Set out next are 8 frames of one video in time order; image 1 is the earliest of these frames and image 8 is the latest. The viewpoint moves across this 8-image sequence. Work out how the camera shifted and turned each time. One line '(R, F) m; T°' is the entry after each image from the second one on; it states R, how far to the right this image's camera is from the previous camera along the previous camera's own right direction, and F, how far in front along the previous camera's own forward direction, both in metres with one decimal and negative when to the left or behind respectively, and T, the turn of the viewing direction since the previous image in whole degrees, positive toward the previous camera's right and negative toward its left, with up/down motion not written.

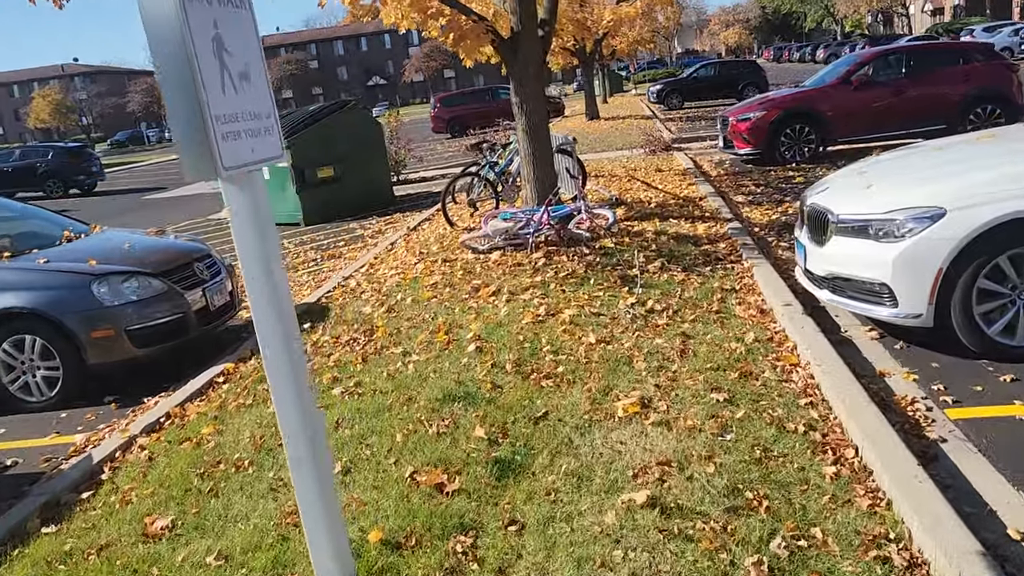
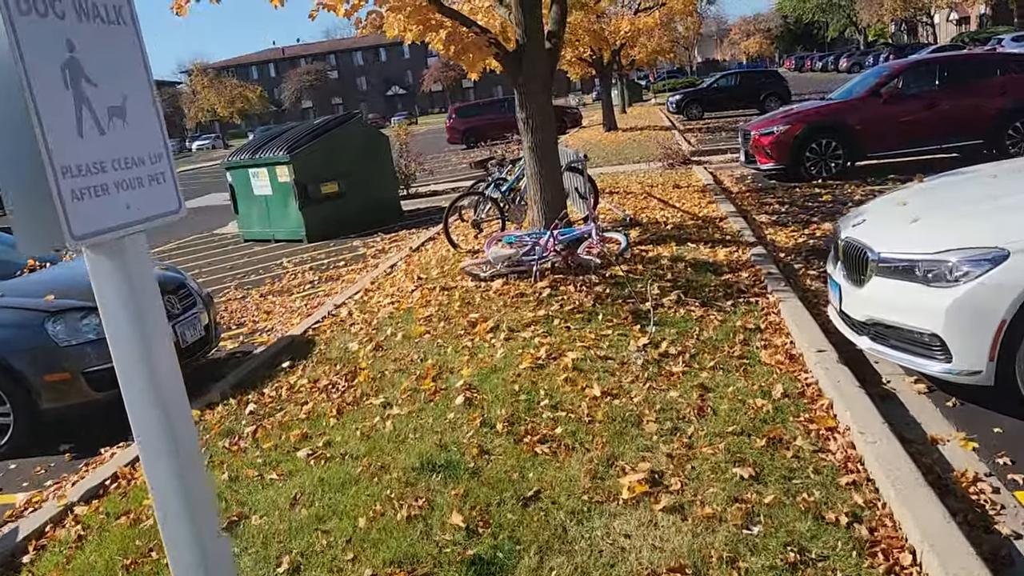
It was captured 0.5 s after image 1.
(+0.1, +0.6) m; -1°
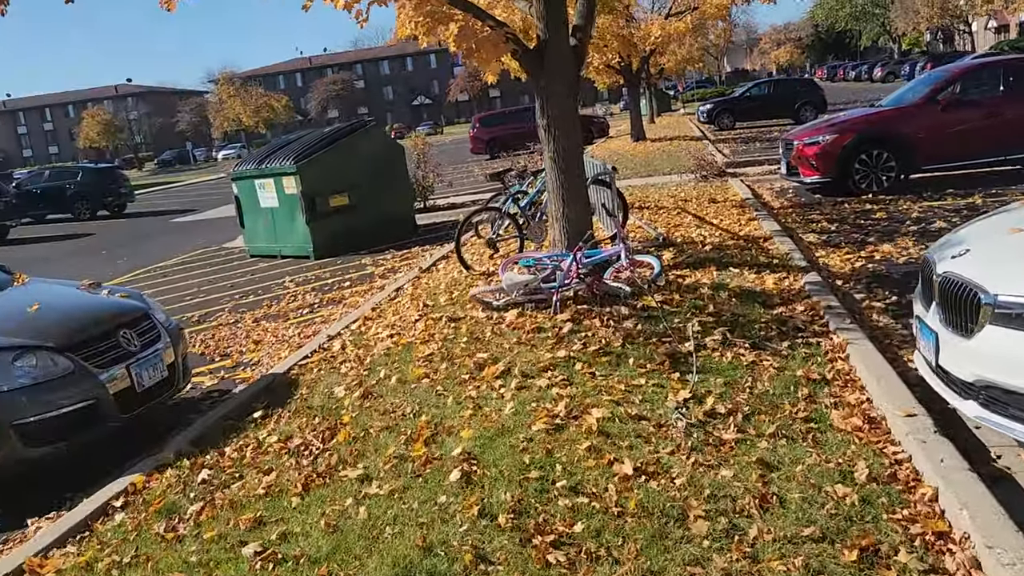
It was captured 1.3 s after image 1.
(+0.1, +0.9) m; -2°
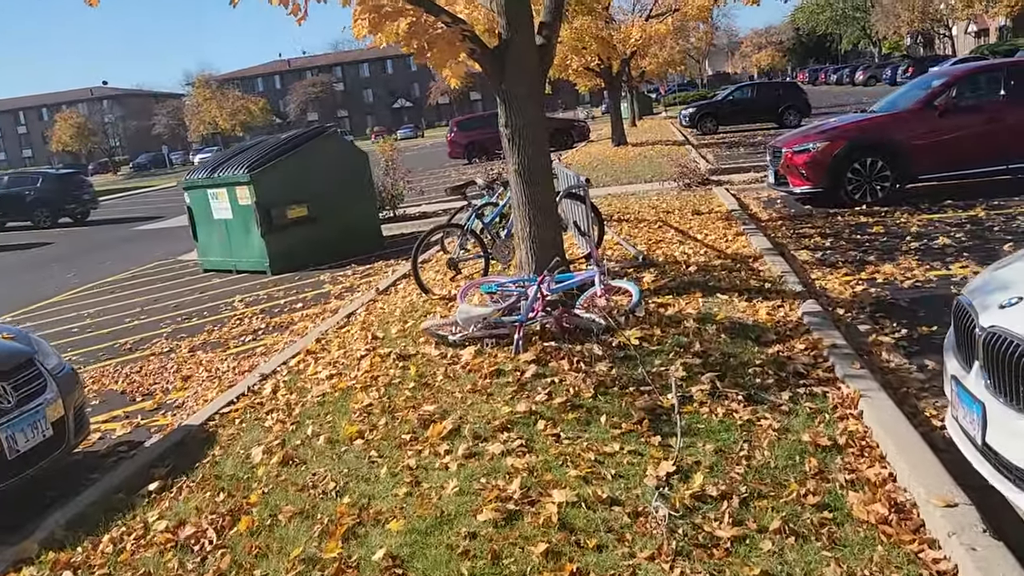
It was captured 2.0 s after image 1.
(+0.2, +0.8) m; +1°
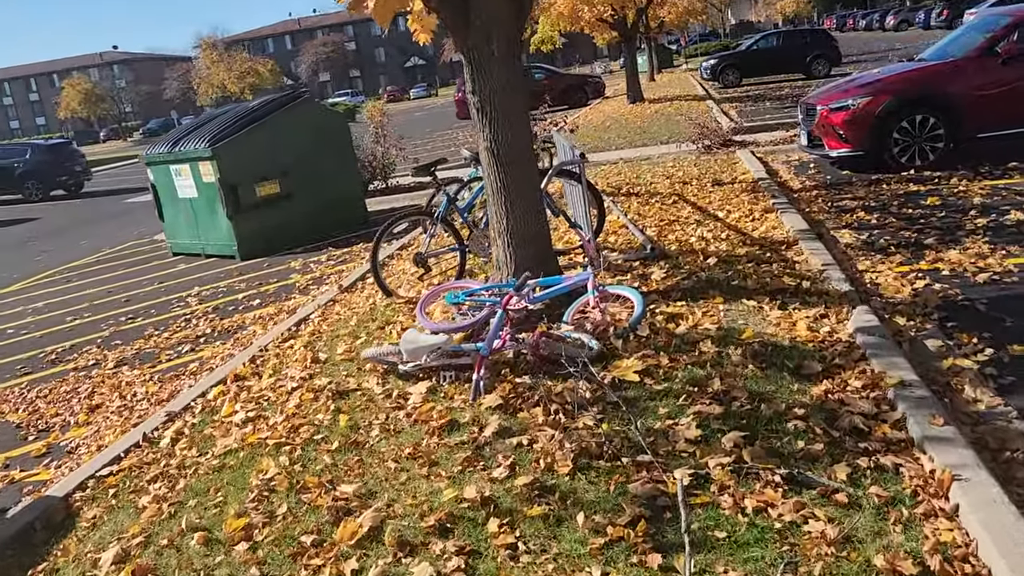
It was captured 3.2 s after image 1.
(+0.3, +1.3) m; -2°
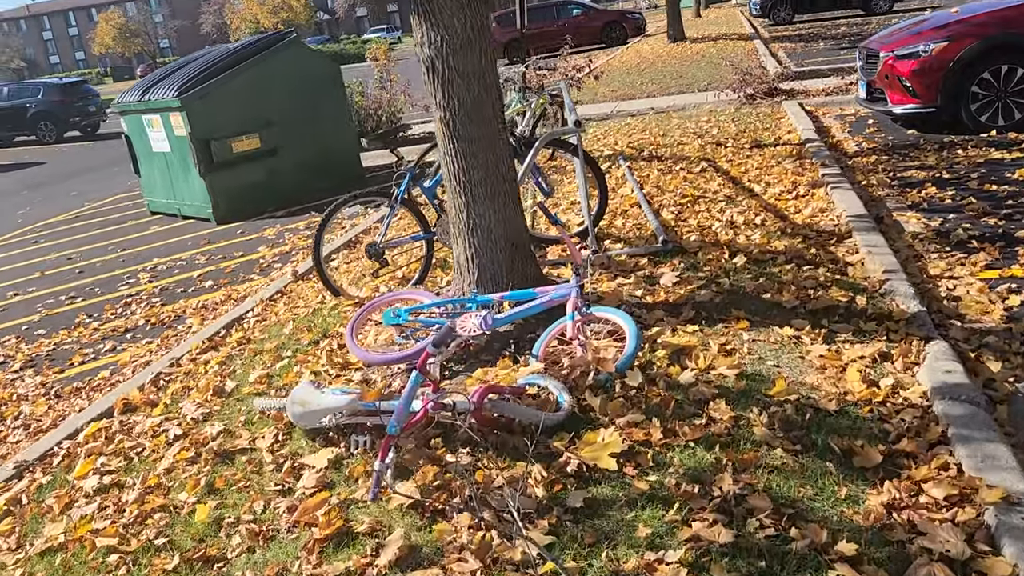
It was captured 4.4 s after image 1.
(+0.4, +1.2) m; -3°
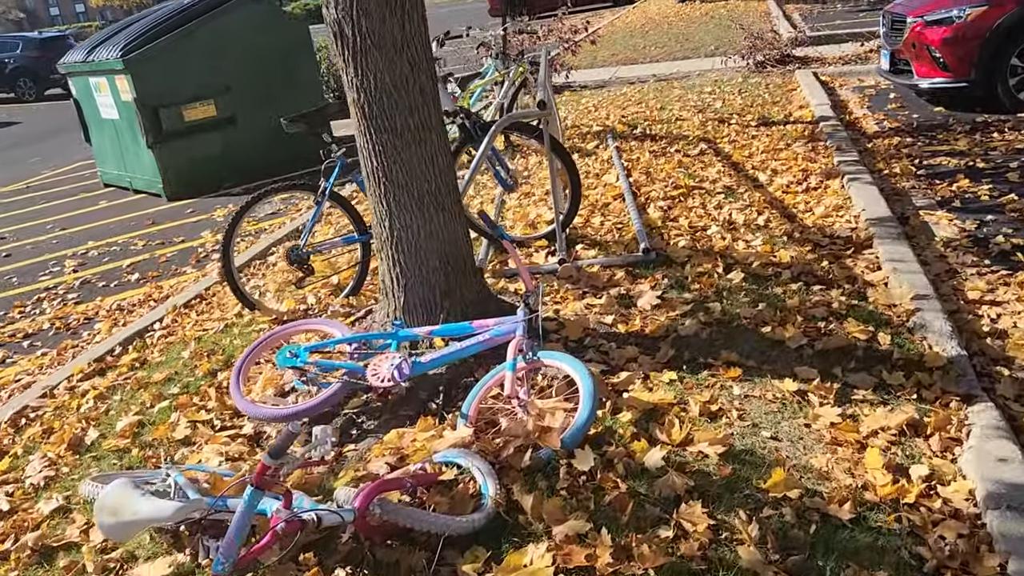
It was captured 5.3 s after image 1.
(+0.3, +0.9) m; 0°
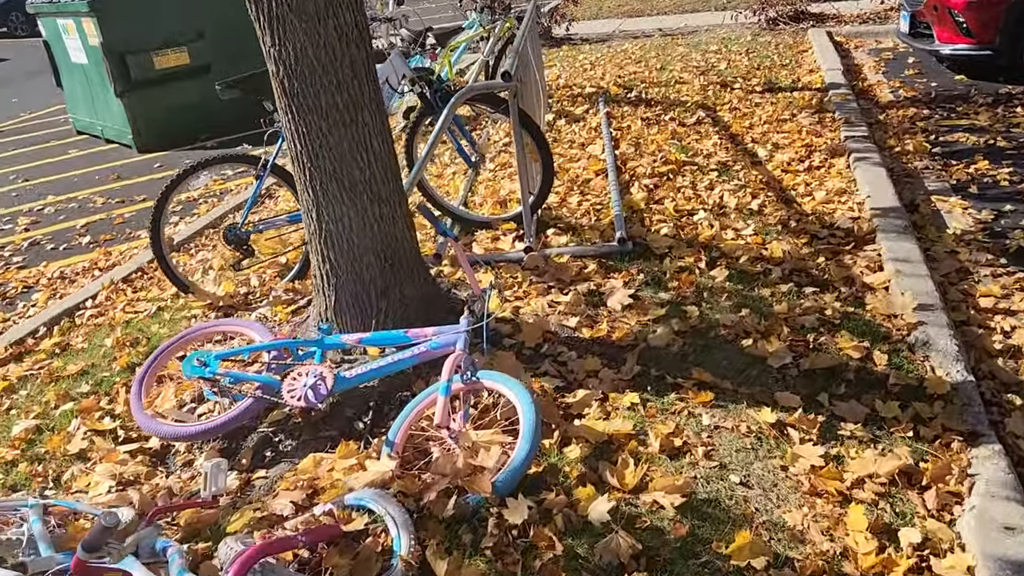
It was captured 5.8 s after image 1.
(+0.2, +0.4) m; 0°
